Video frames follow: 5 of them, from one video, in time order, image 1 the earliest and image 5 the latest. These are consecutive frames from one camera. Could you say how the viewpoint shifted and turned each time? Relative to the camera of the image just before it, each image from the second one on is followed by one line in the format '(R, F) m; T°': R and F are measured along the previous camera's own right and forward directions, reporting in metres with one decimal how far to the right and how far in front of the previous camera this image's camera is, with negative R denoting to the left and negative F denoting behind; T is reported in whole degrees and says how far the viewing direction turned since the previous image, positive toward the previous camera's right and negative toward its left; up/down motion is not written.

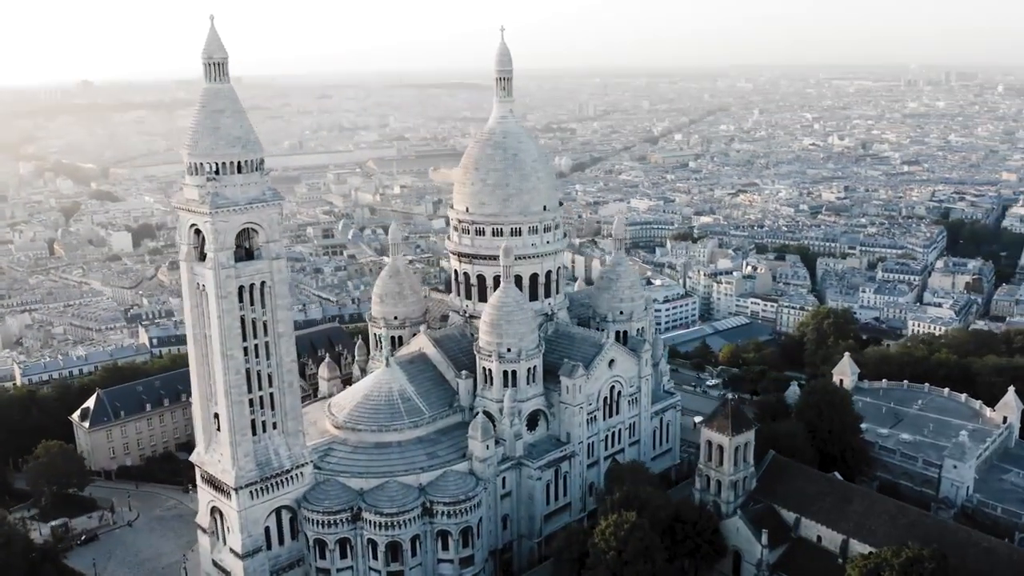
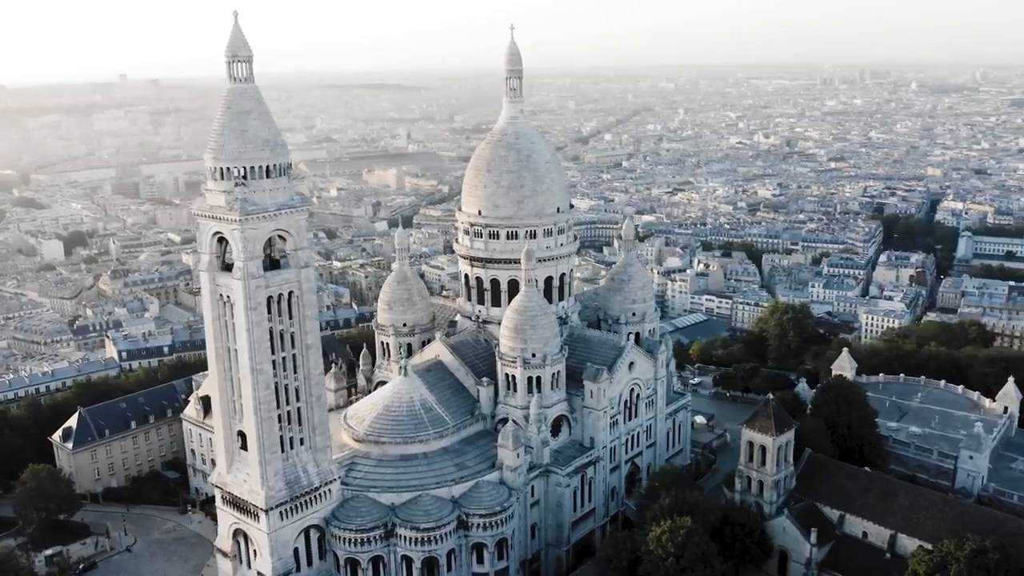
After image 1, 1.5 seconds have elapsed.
(-5.9, +1.5) m; +5°
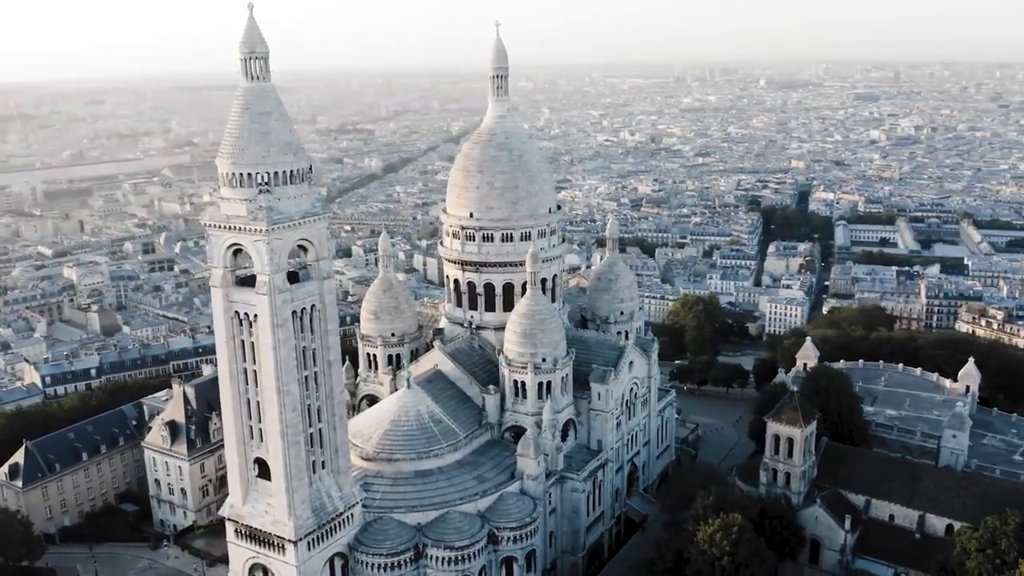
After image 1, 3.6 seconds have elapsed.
(-8.3, +2.2) m; +9°
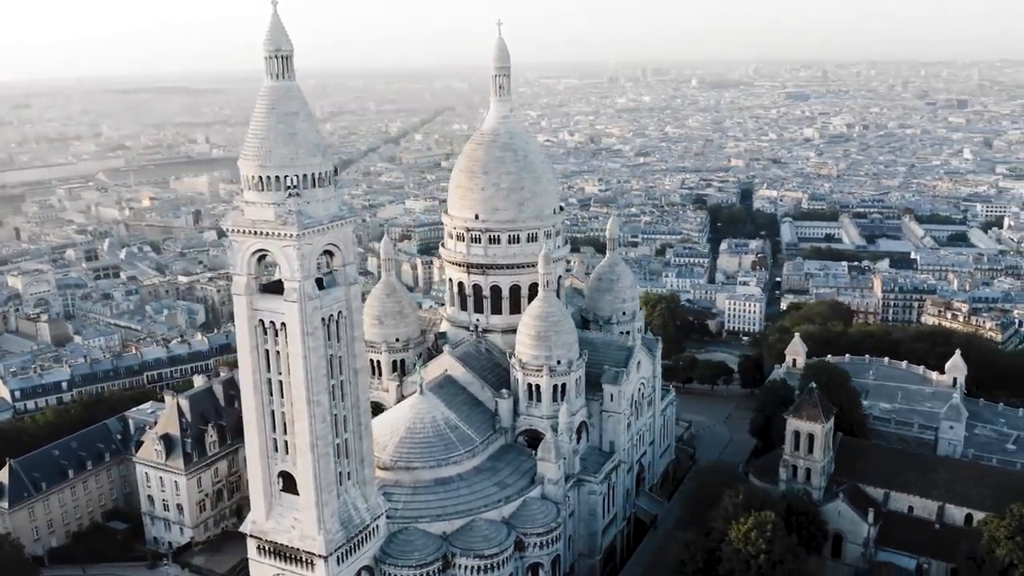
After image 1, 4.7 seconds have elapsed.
(-4.4, +0.9) m; +4°
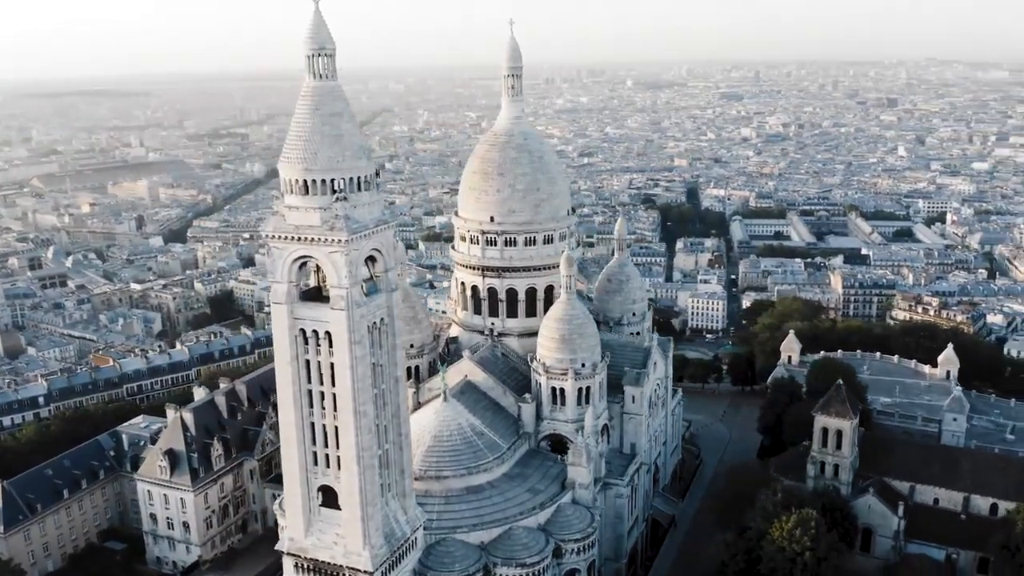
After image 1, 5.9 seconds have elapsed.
(-4.9, +1.0) m; +4°
